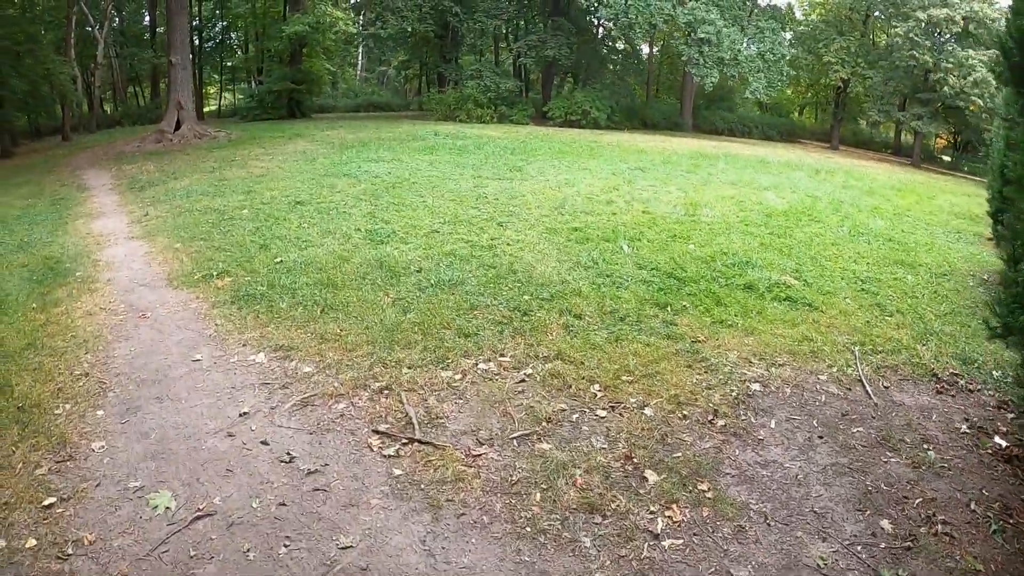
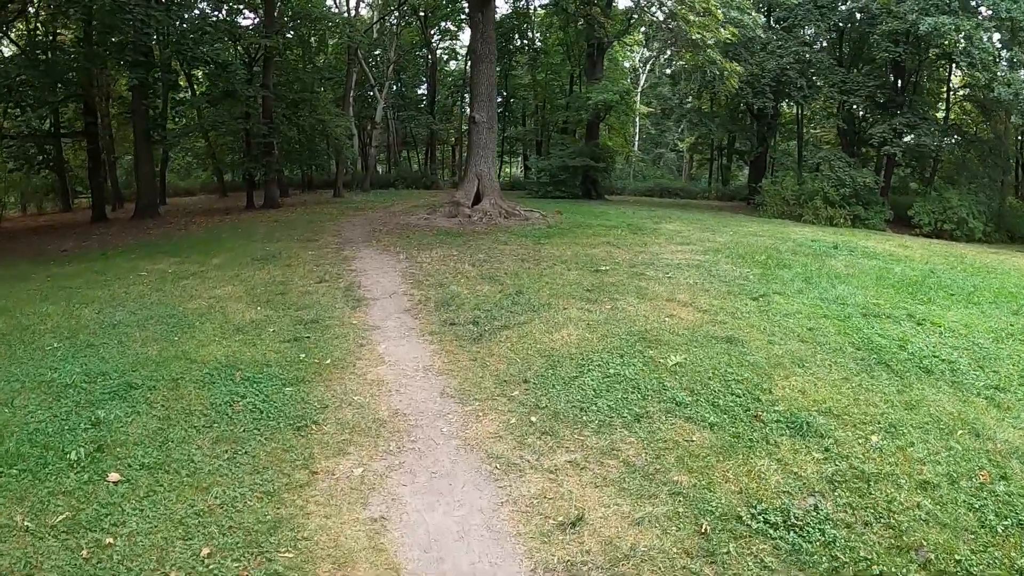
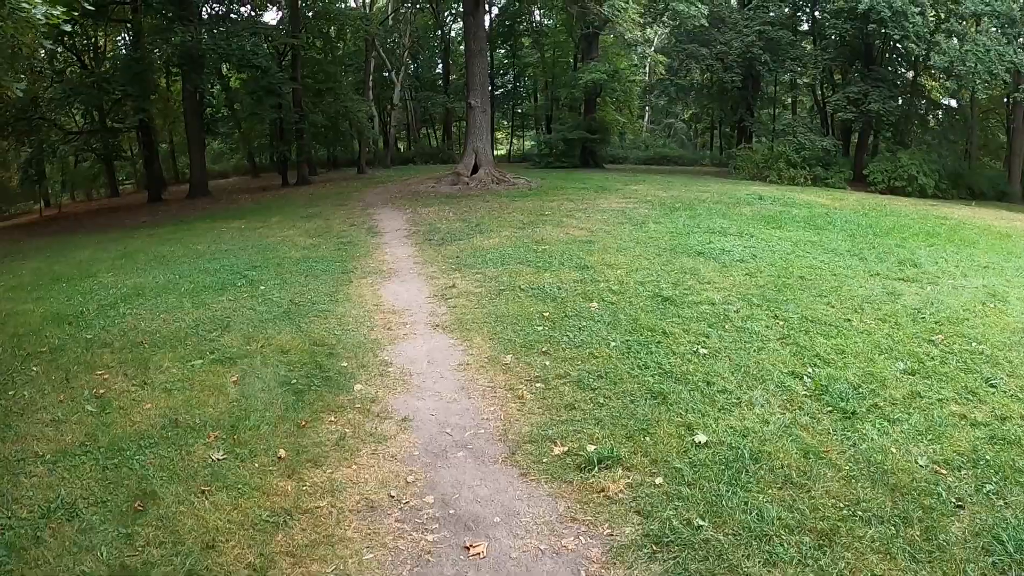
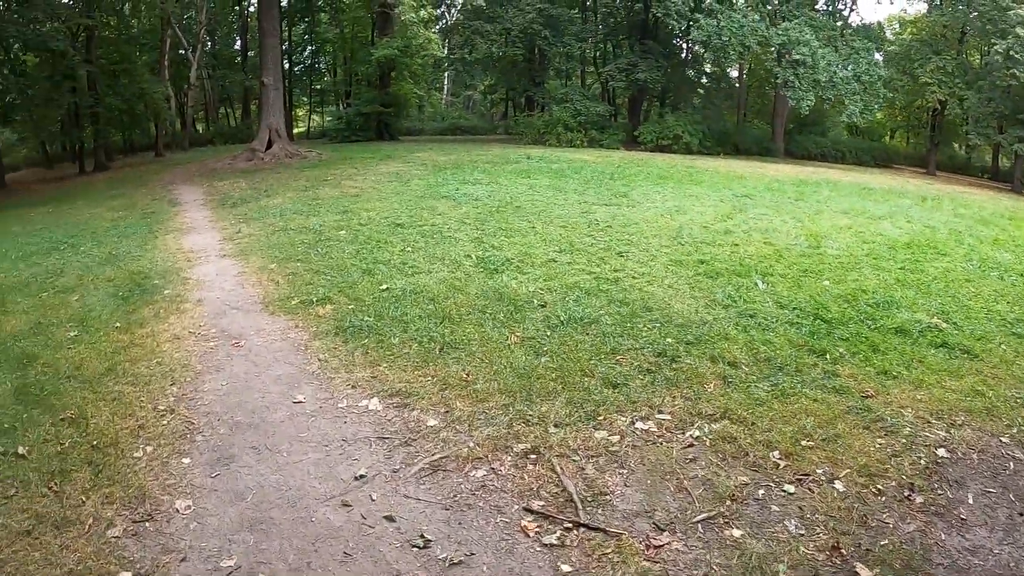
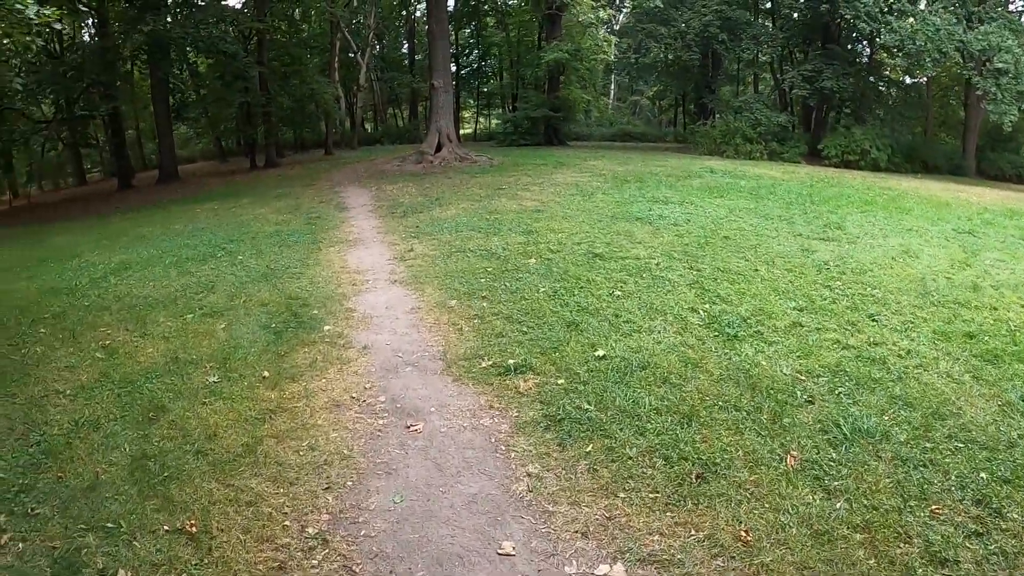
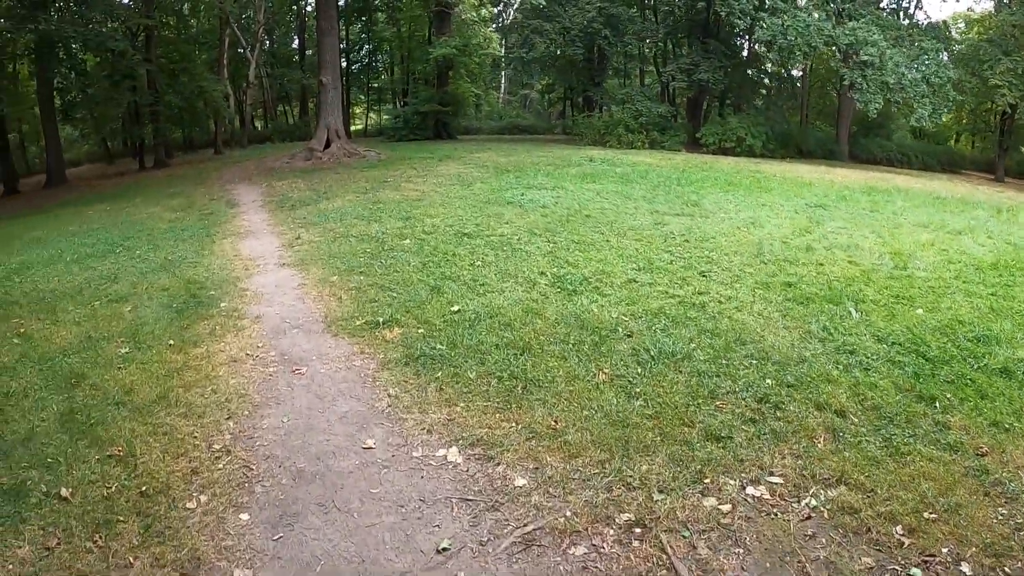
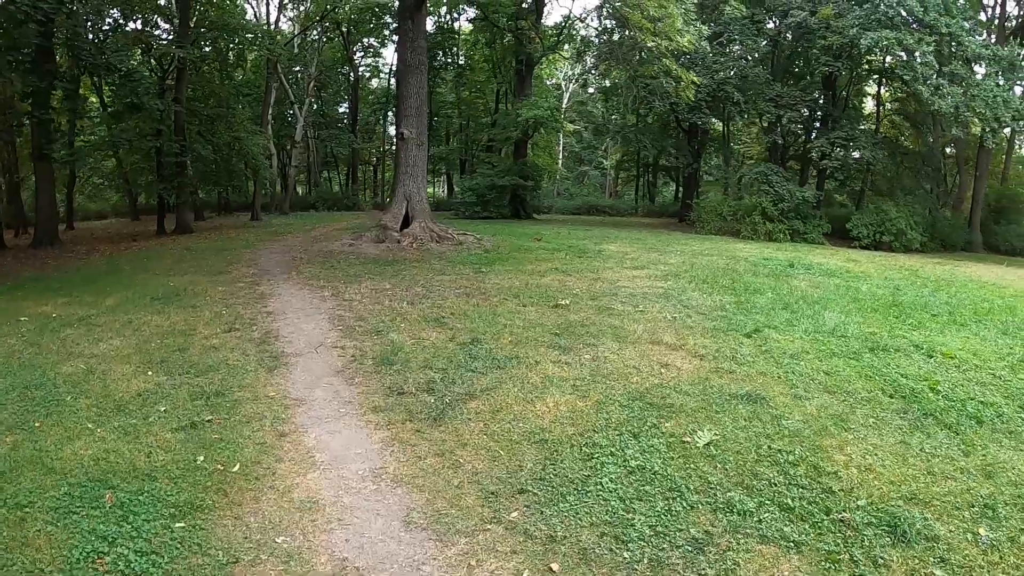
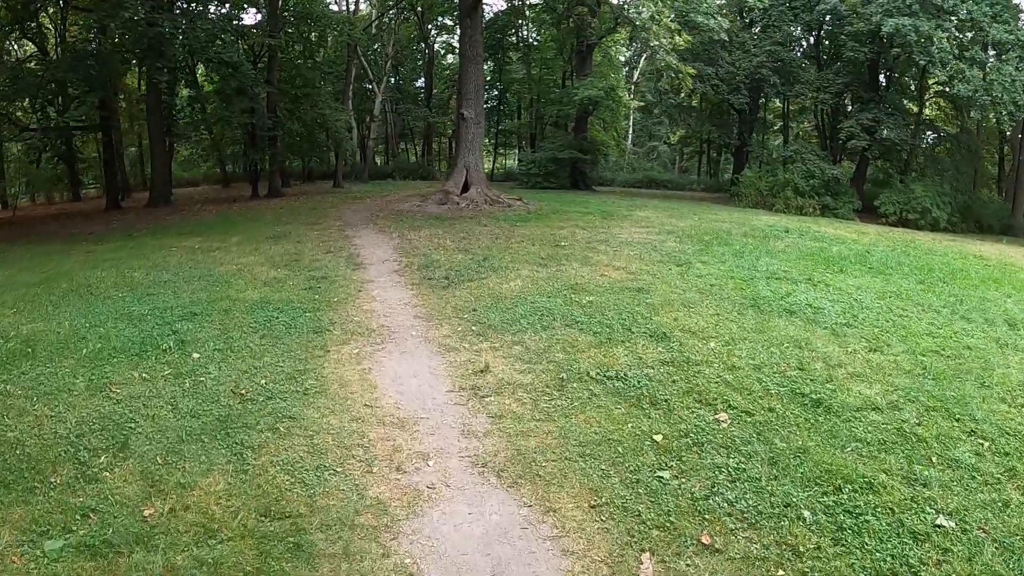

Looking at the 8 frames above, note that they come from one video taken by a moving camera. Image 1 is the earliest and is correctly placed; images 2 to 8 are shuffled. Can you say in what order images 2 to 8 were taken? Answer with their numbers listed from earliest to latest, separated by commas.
4, 6, 5, 3, 8, 2, 7
